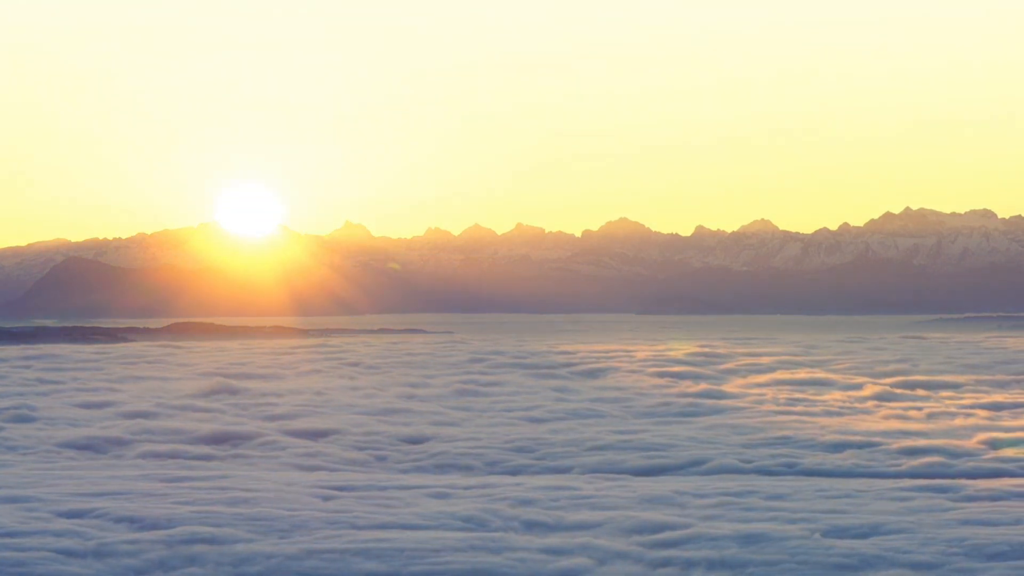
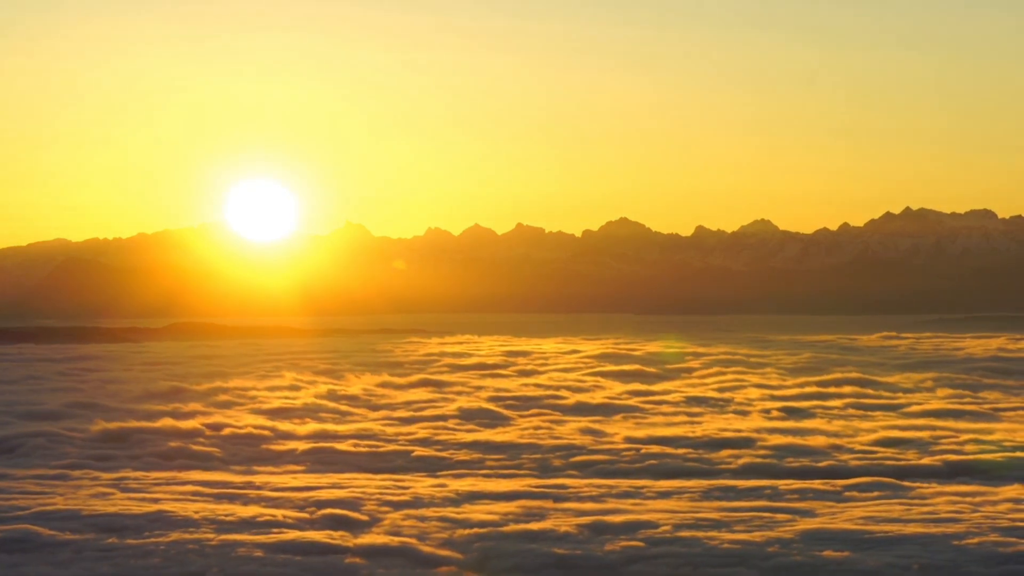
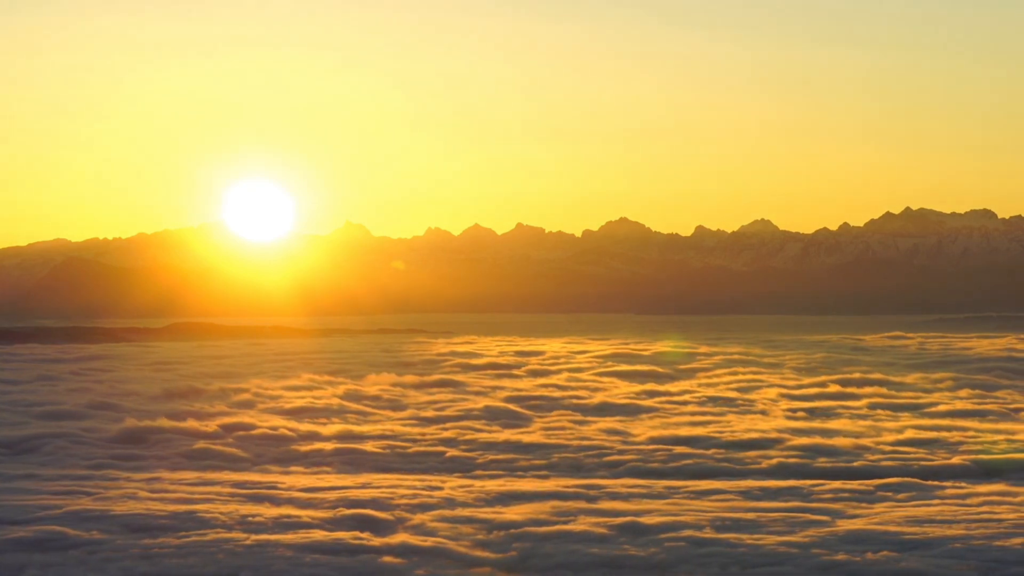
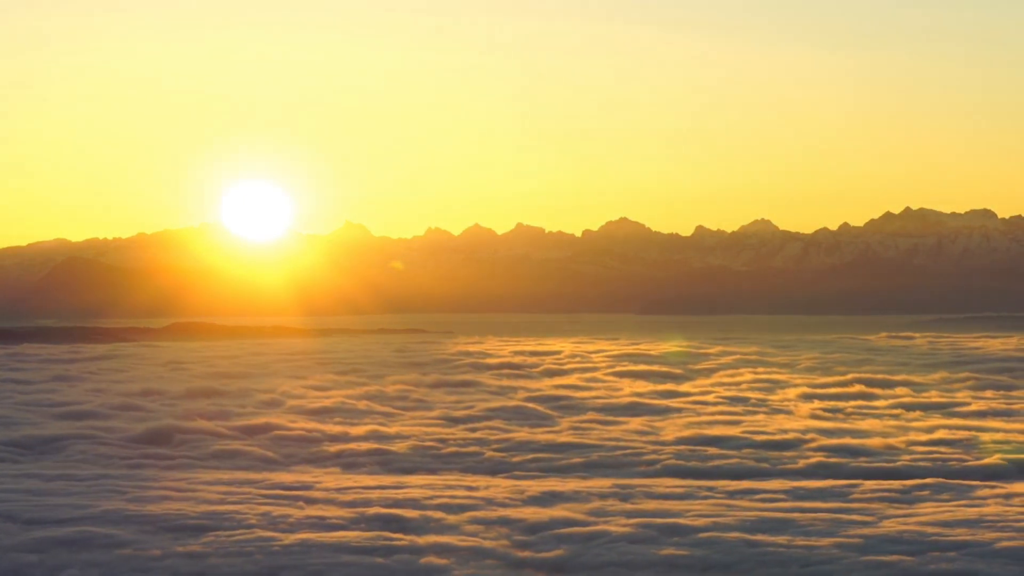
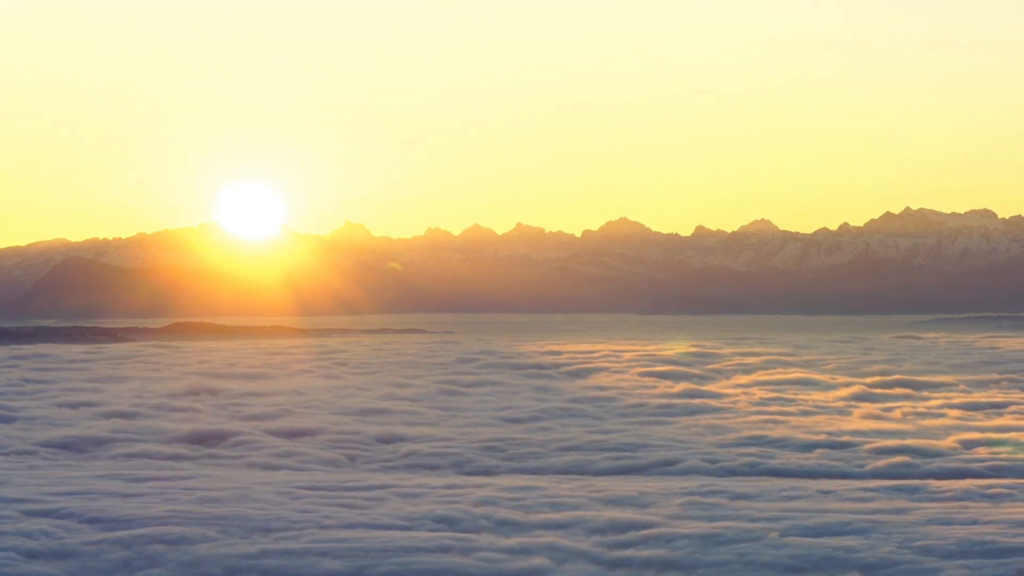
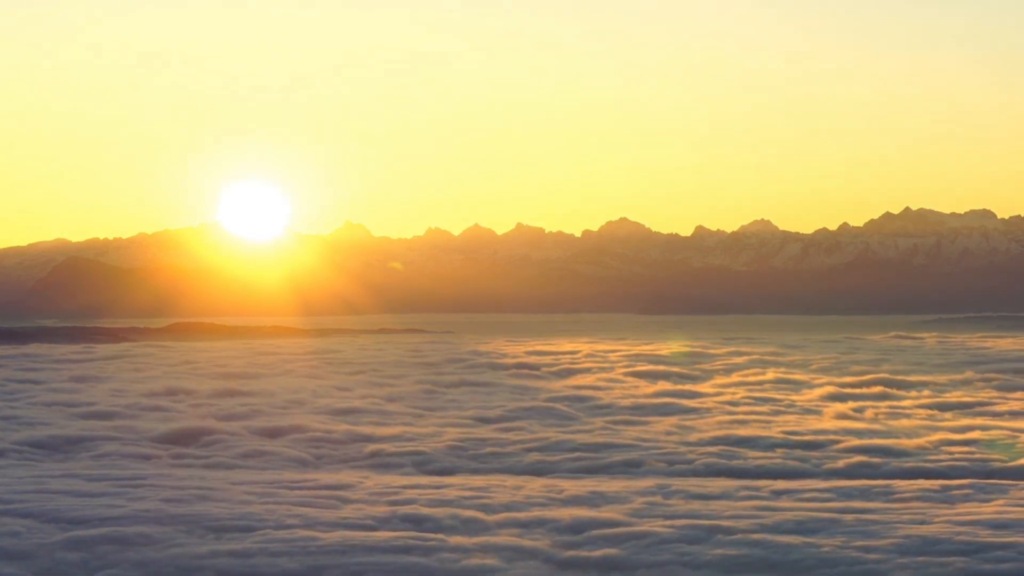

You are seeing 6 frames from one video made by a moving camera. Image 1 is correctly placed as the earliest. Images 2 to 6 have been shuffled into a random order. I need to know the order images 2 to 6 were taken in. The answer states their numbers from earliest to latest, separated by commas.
5, 6, 4, 3, 2
